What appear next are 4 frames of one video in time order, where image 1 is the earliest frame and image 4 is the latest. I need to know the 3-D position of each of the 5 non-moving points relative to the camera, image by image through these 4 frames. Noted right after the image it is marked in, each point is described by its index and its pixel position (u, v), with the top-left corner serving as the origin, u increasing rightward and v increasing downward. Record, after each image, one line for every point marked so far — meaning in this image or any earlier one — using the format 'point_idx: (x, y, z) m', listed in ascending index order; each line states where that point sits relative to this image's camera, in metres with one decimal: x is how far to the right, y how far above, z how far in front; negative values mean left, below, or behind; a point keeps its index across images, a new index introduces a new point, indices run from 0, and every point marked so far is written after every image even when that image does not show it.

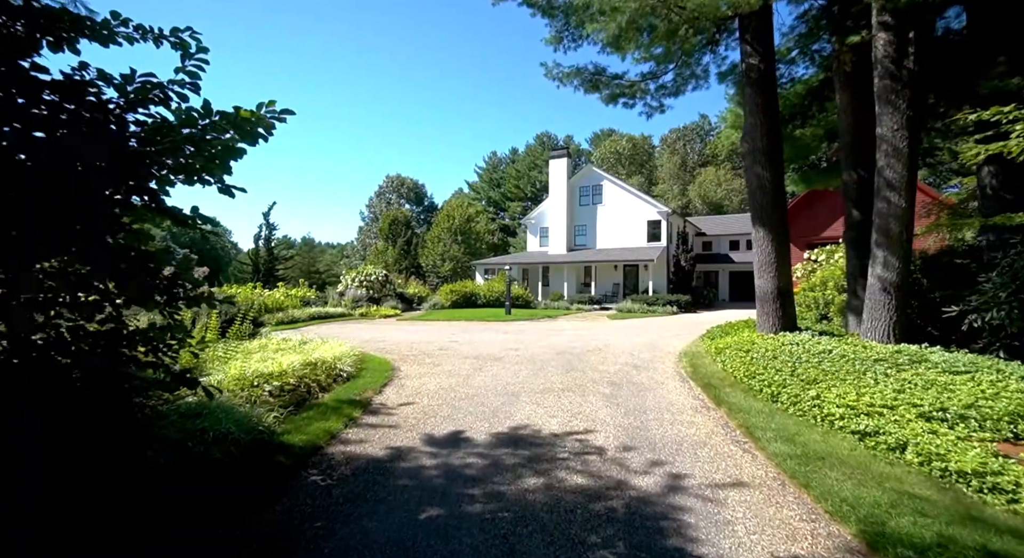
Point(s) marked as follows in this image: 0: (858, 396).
0: (+3.1, -1.0, +4.3) m
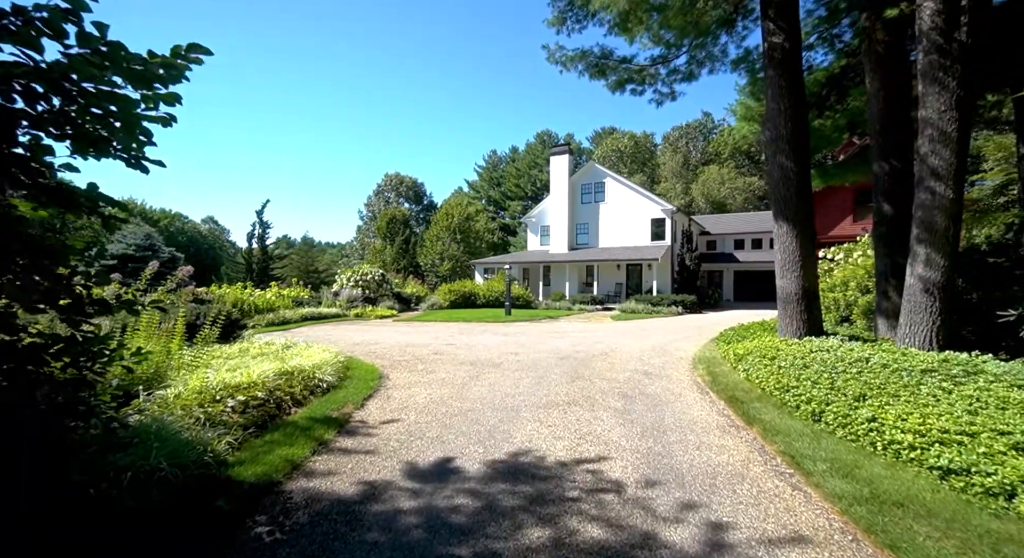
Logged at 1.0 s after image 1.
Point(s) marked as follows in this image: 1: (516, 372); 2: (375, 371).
0: (+3.1, -1.0, +3.6) m
1: (+0.1, -1.5, +7.4) m
2: (-2.2, -1.5, +7.5) m
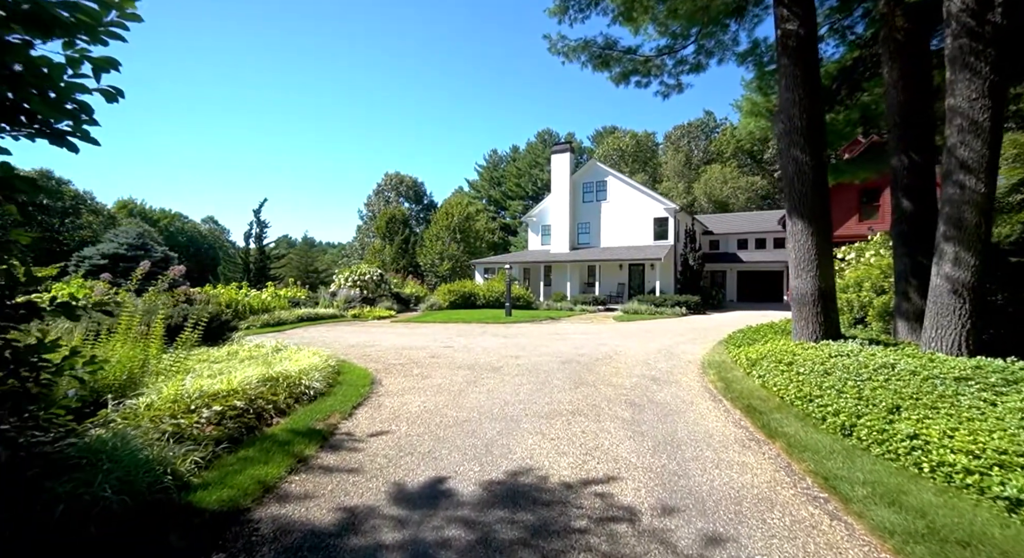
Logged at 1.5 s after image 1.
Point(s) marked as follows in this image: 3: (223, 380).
0: (+3.1, -1.0, +3.2) m
1: (+0.1, -1.5, +7.1) m
2: (-2.2, -1.5, +7.1) m
3: (-3.3, -1.2, +5.5) m
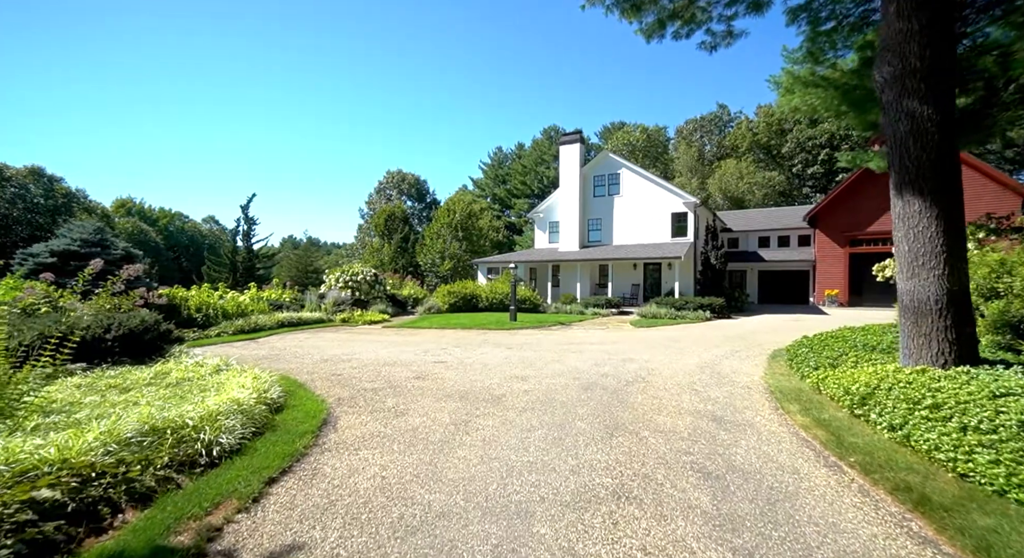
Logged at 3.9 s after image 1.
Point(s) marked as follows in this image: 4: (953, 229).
0: (+3.2, -1.0, +1.2) m
1: (+0.1, -1.5, +5.1) m
2: (-2.1, -1.5, +5.2) m
3: (-3.3, -1.2, +3.5) m
4: (+4.8, +0.5, +5.2) m
